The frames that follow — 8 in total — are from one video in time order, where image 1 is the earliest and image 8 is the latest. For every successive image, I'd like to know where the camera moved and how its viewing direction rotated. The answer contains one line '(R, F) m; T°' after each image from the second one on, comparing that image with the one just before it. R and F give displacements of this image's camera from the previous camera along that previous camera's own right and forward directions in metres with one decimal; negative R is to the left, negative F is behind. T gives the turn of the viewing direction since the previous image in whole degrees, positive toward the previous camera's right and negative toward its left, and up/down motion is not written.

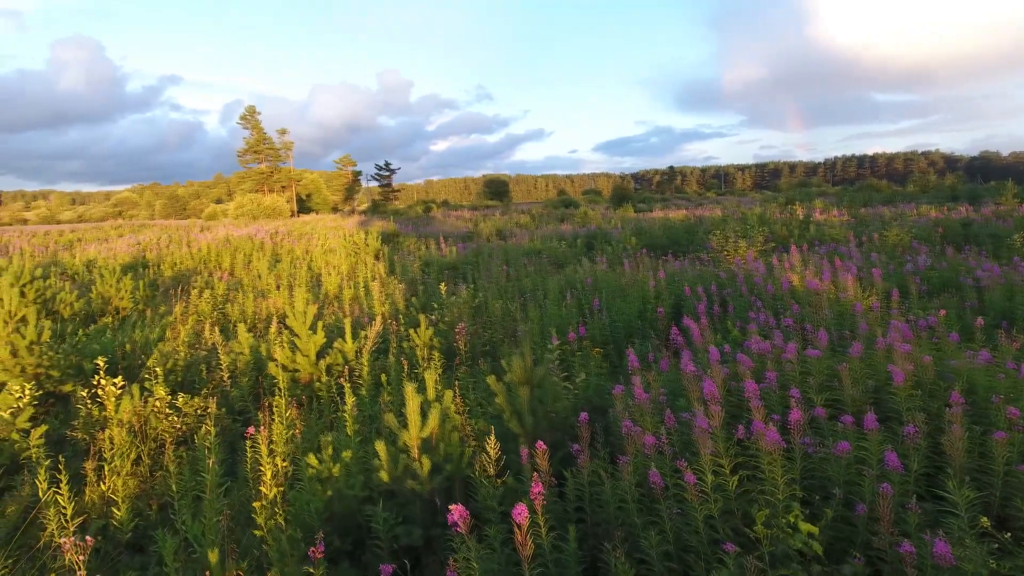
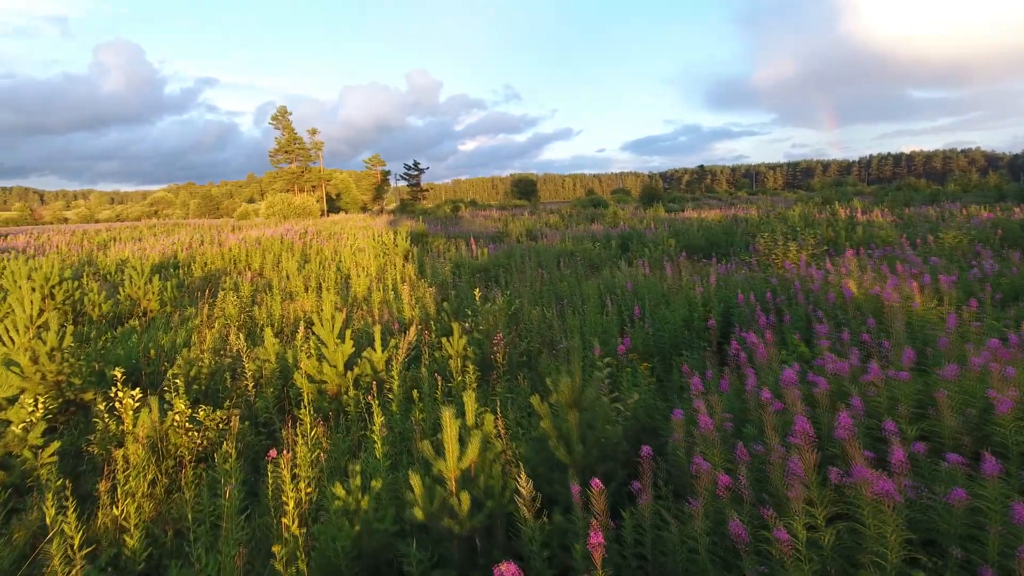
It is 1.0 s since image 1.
(-0.1, +0.3) m; -2°
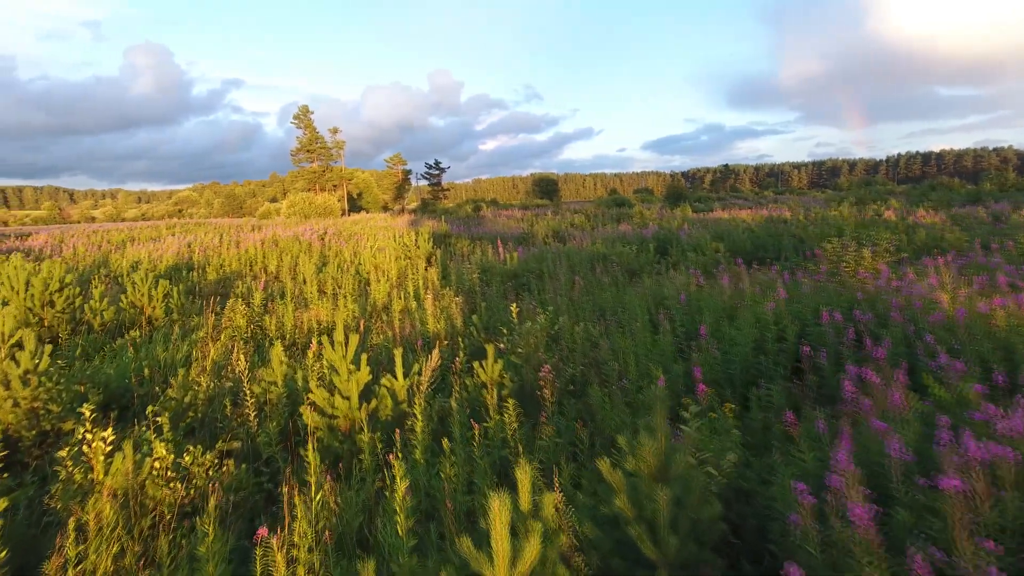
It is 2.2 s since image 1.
(-0.1, +0.6) m; -2°
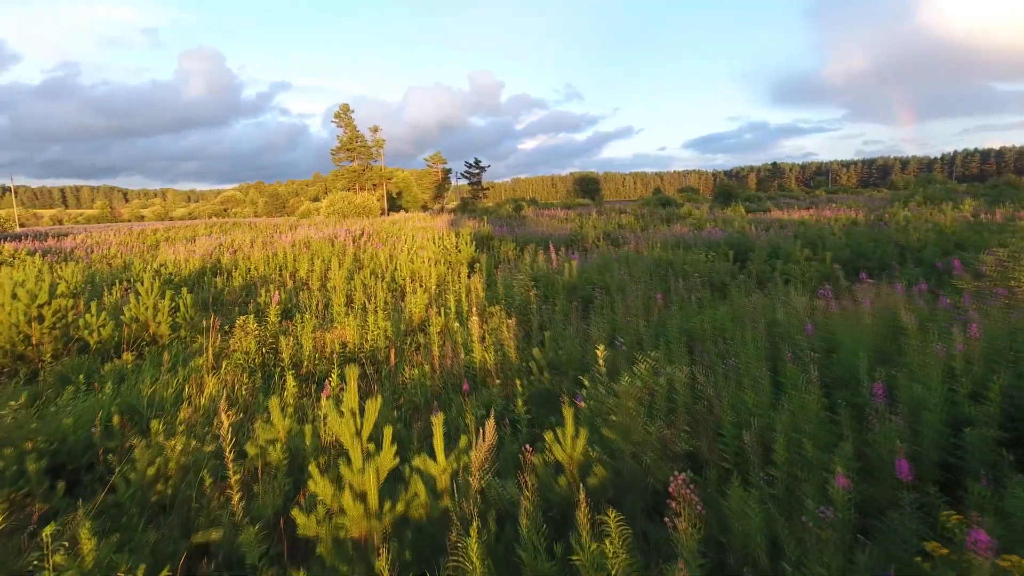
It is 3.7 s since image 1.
(-0.2, +1.1) m; -3°
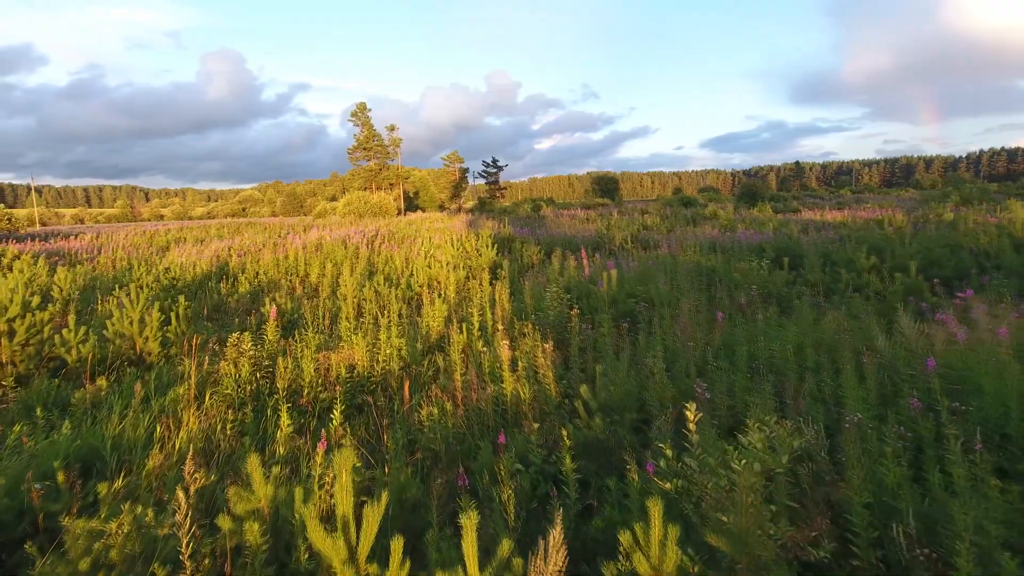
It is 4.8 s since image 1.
(-0.1, +0.7) m; -1°
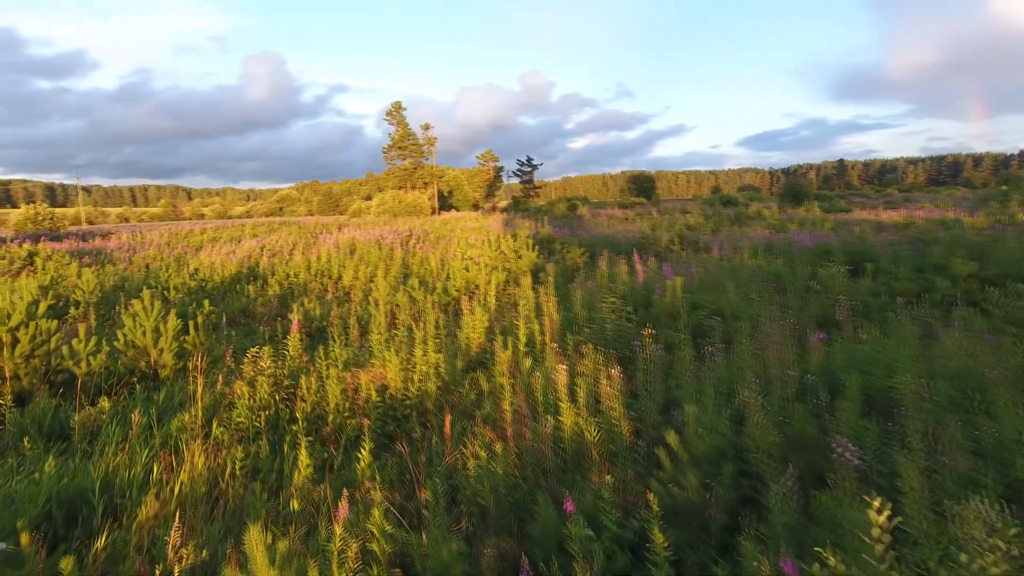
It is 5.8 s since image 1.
(-0.1, +0.6) m; -3°
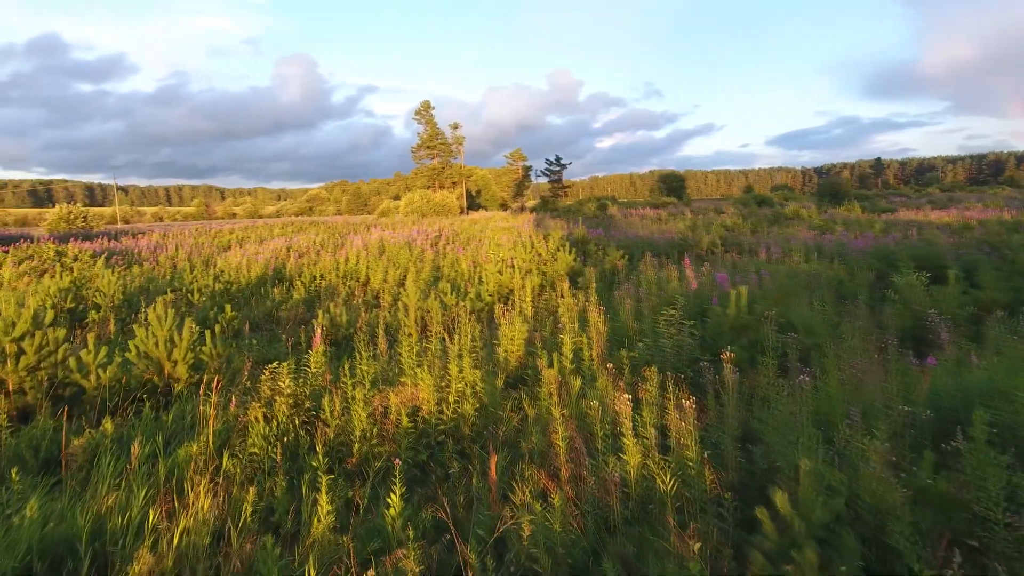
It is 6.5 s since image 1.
(-0.1, +0.5) m; -2°
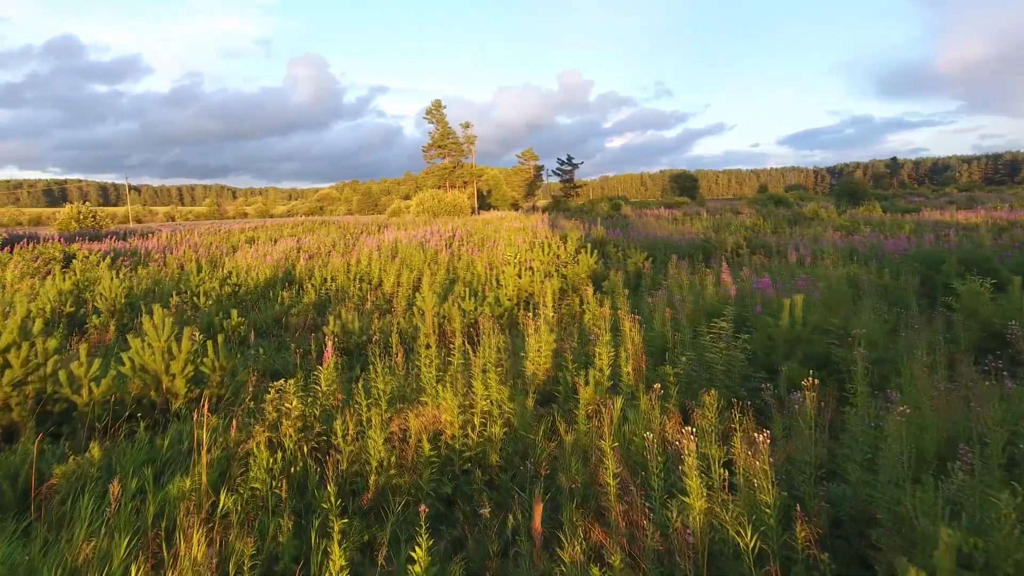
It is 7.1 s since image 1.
(-0.1, +0.4) m; -1°
